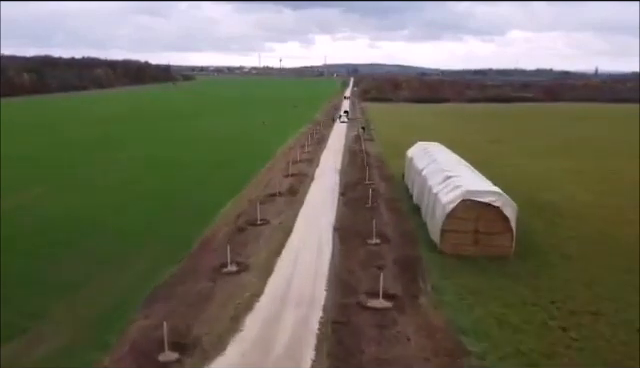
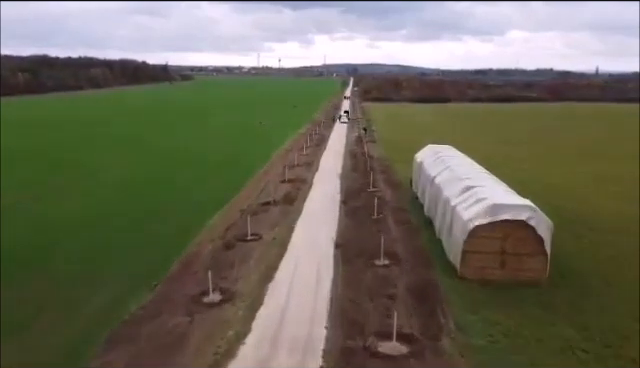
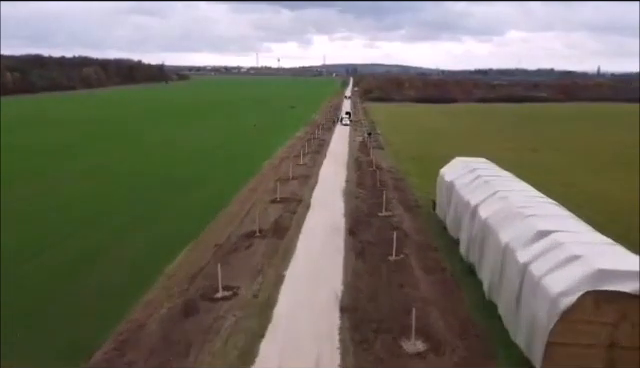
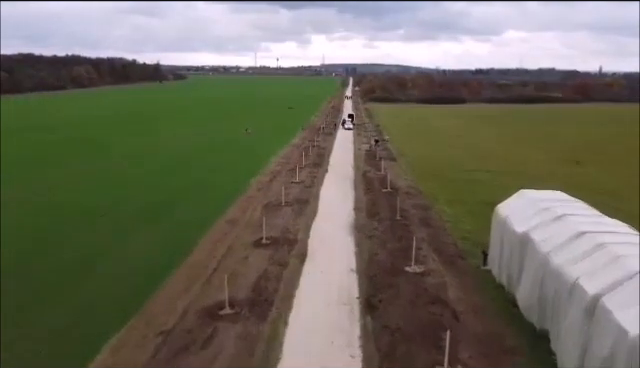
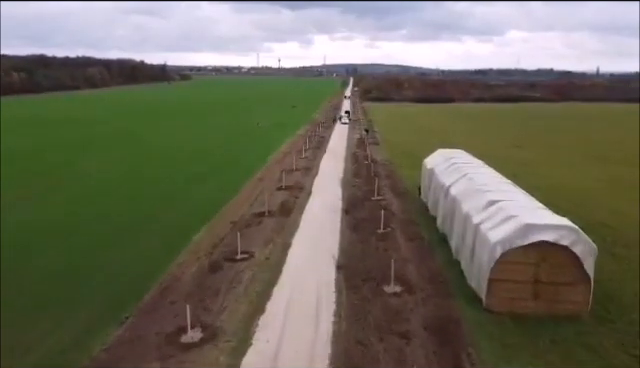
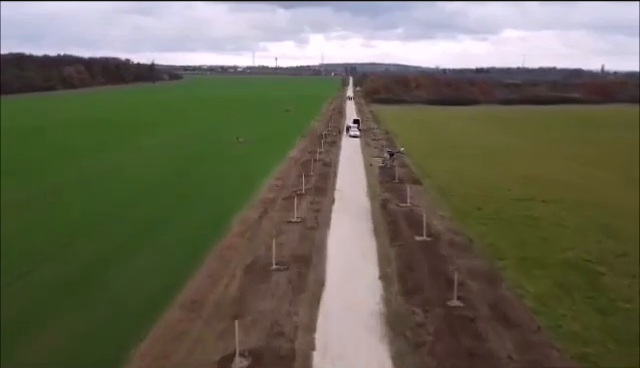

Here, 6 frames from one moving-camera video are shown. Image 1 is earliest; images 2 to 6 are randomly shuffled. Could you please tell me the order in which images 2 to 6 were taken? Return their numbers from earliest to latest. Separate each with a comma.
2, 5, 3, 4, 6
